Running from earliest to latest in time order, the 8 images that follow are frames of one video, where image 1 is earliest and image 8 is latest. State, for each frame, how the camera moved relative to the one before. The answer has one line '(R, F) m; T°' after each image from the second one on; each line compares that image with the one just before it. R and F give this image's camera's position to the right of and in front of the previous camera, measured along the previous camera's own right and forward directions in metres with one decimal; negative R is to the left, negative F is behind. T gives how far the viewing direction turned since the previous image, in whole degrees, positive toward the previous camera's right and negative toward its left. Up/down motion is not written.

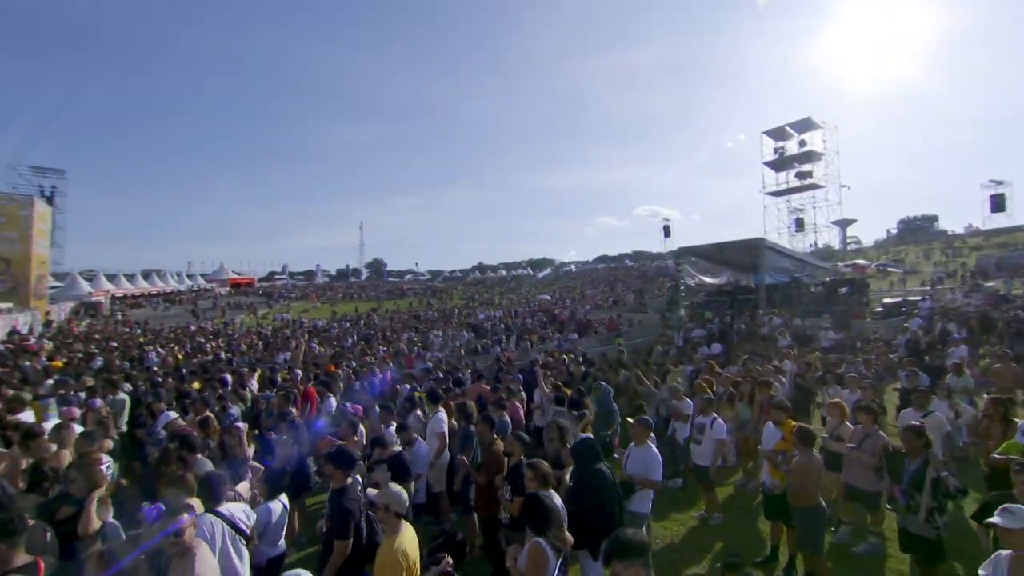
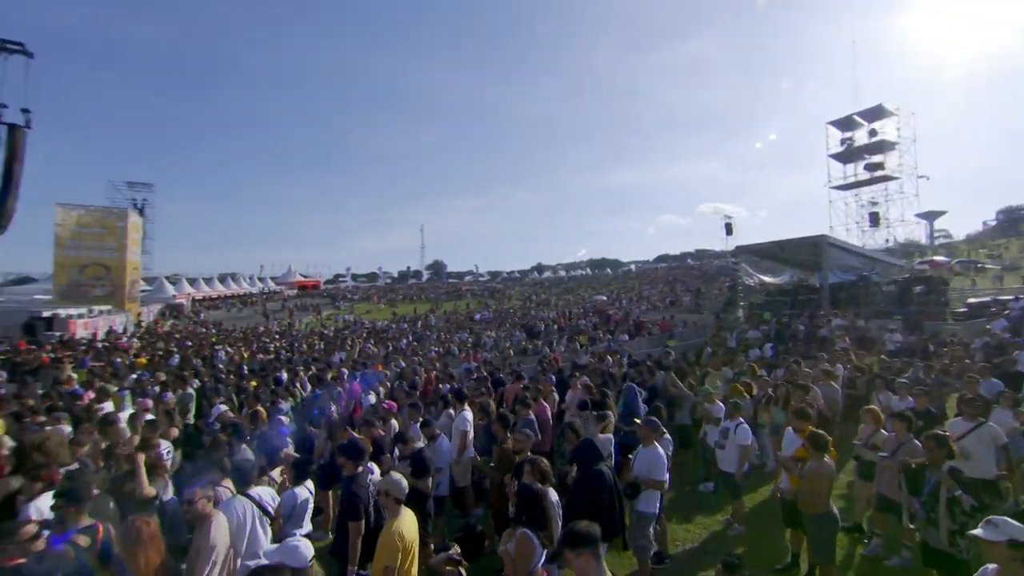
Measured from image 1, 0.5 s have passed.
(+0.3, -0.2) m; -6°
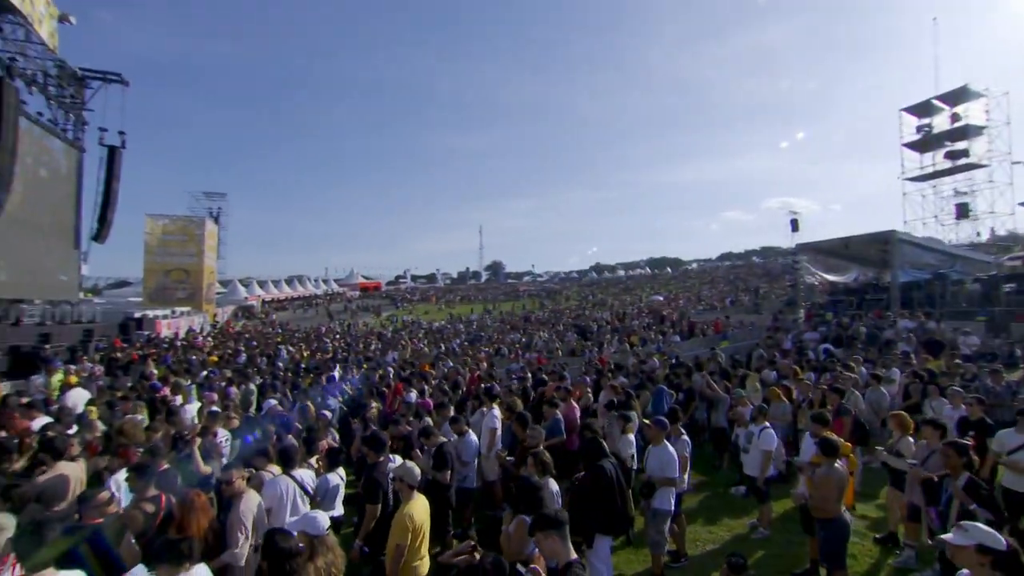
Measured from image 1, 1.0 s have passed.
(+0.3, -0.2) m; -6°
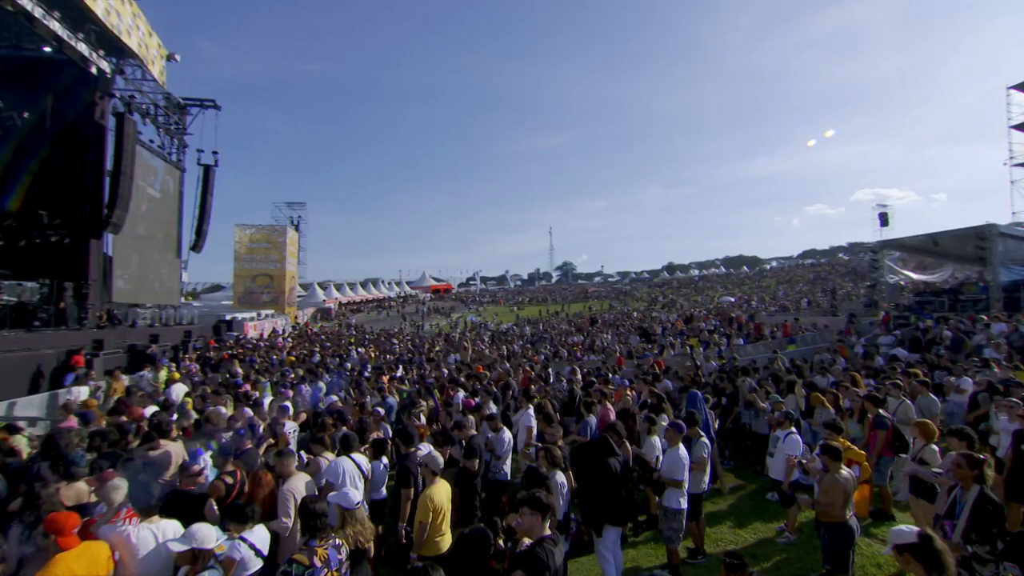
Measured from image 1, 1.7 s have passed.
(+0.4, -0.4) m; -7°
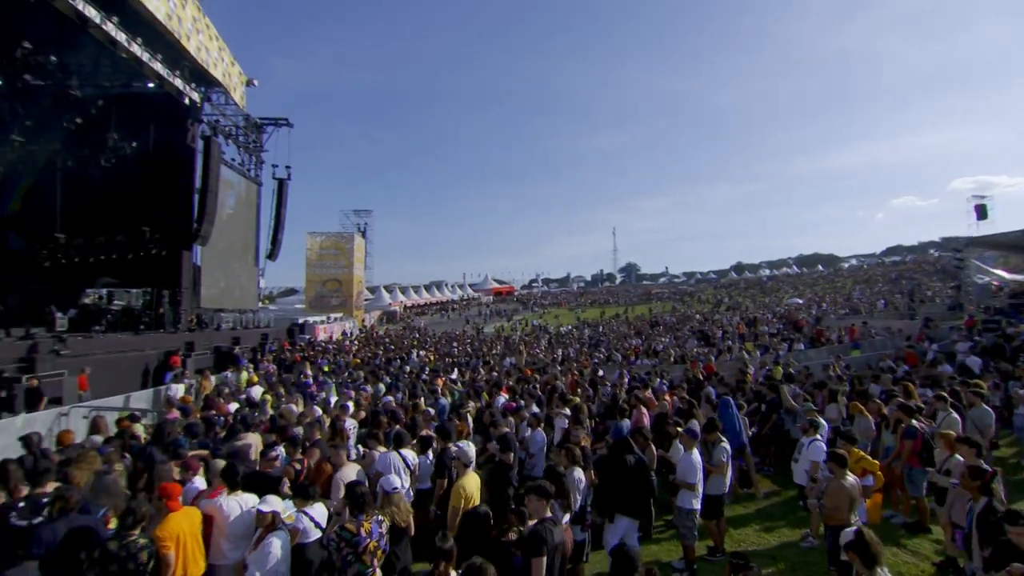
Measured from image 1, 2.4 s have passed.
(+0.3, -0.5) m; -7°
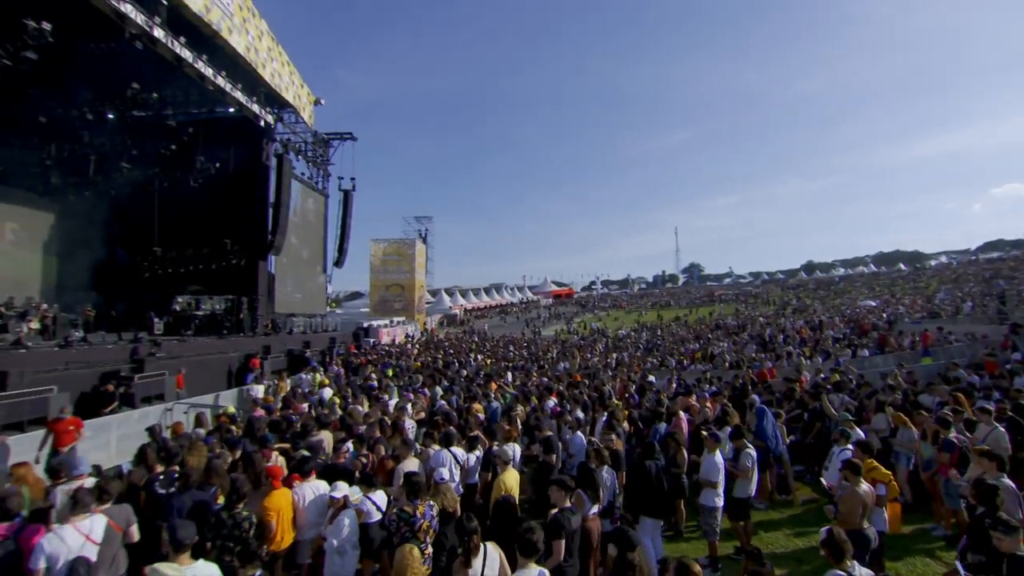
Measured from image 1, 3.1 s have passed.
(+0.2, -0.5) m; -6°
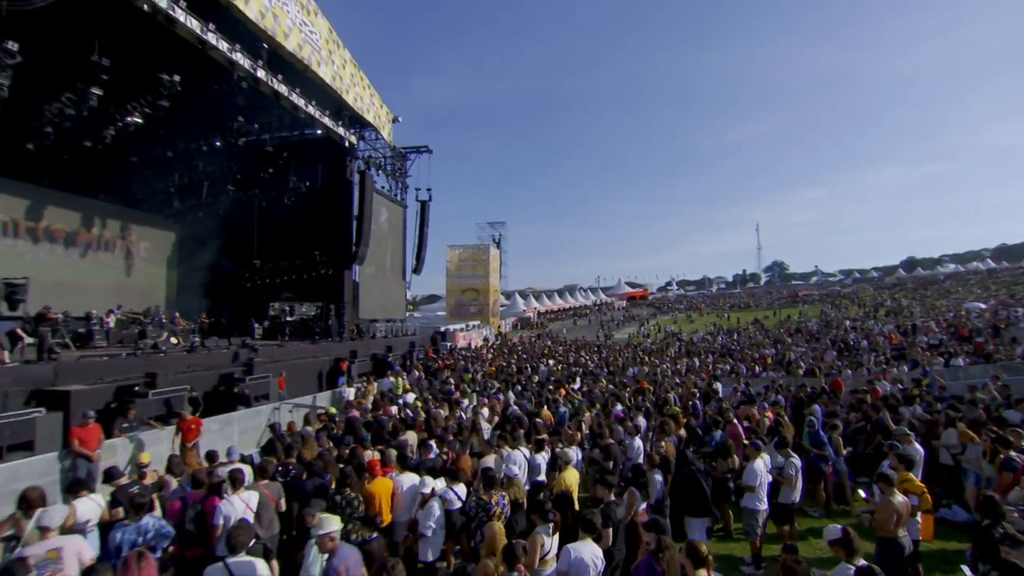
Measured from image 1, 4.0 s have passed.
(+0.1, -0.7) m; -8°
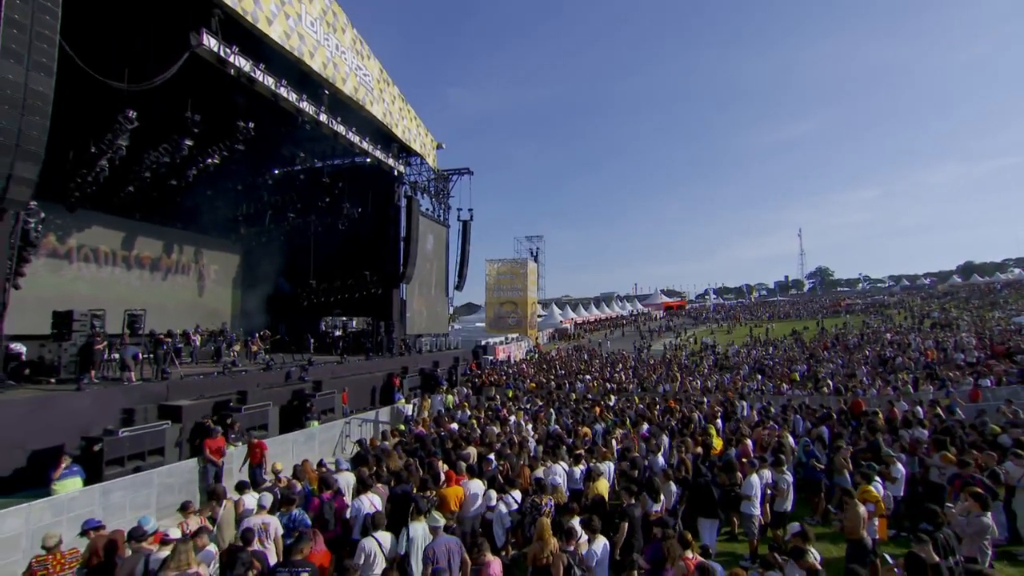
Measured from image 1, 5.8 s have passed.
(-0.1, -1.5) m; -4°
